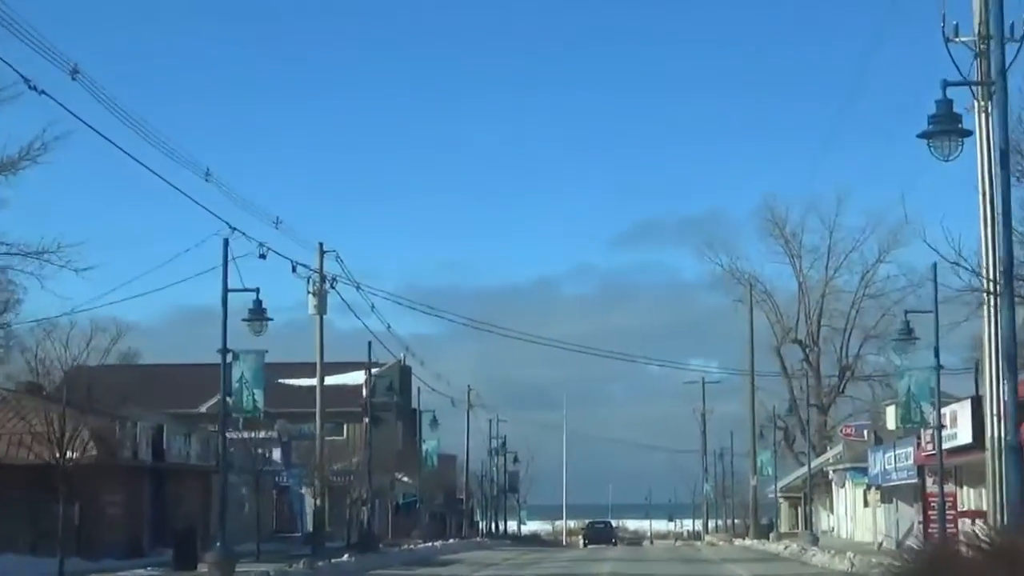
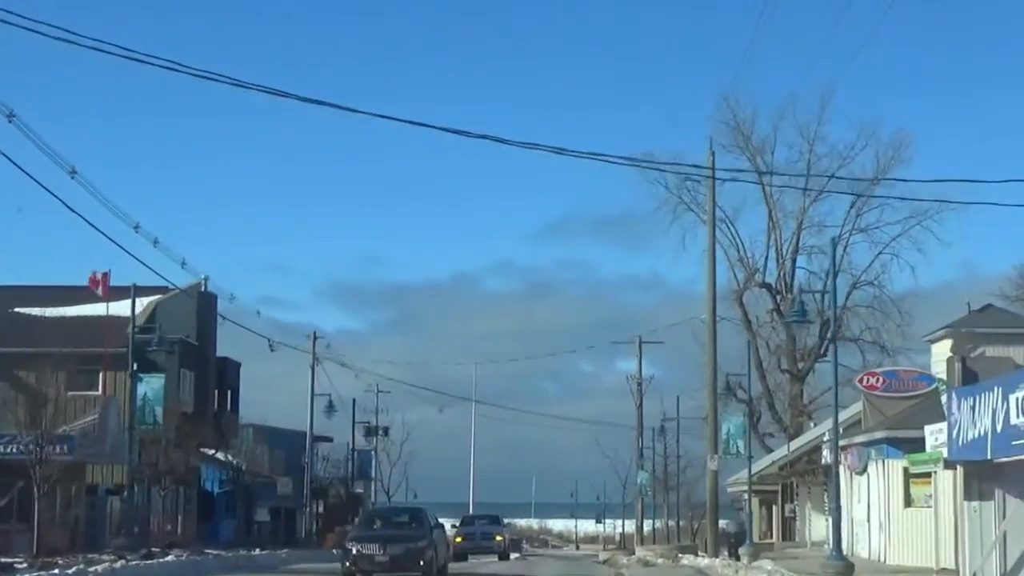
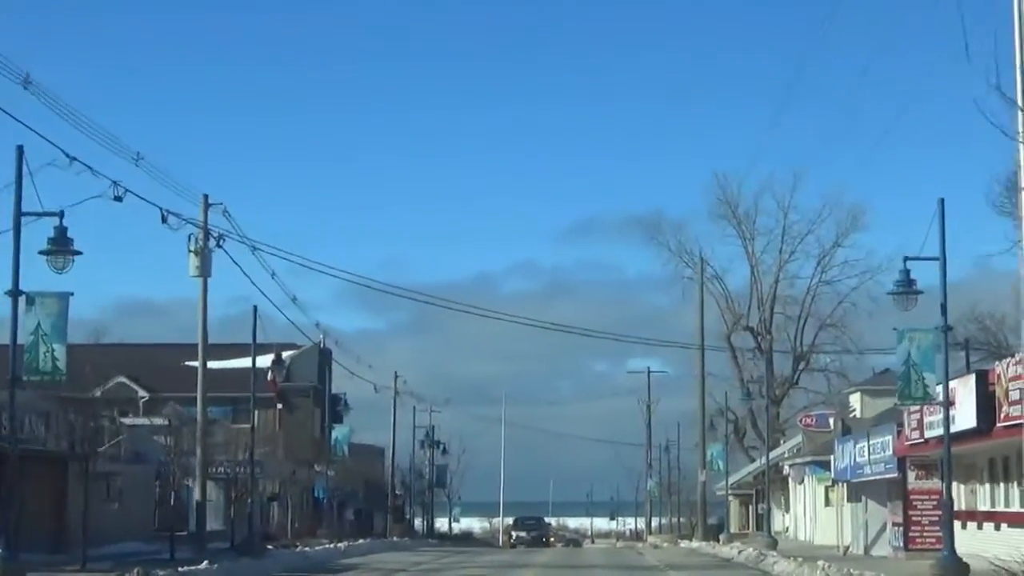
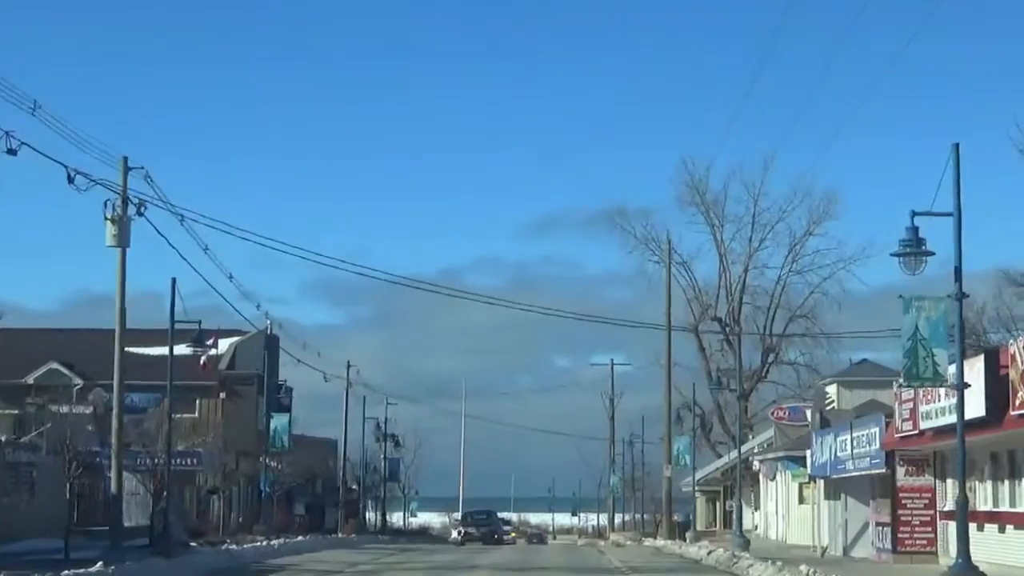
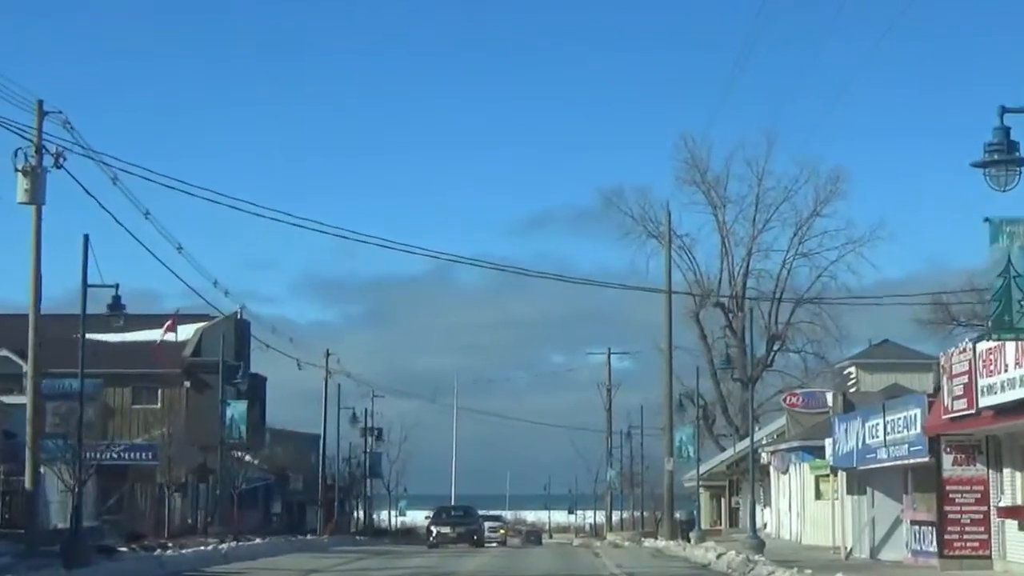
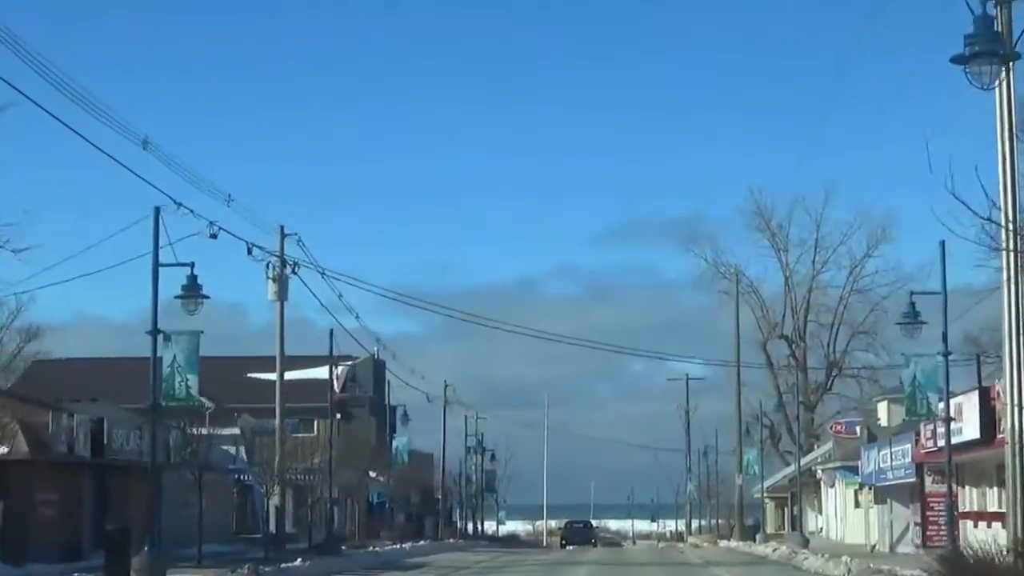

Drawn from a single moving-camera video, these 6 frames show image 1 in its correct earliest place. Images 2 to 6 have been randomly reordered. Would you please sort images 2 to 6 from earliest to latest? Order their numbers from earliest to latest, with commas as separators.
6, 3, 4, 5, 2
